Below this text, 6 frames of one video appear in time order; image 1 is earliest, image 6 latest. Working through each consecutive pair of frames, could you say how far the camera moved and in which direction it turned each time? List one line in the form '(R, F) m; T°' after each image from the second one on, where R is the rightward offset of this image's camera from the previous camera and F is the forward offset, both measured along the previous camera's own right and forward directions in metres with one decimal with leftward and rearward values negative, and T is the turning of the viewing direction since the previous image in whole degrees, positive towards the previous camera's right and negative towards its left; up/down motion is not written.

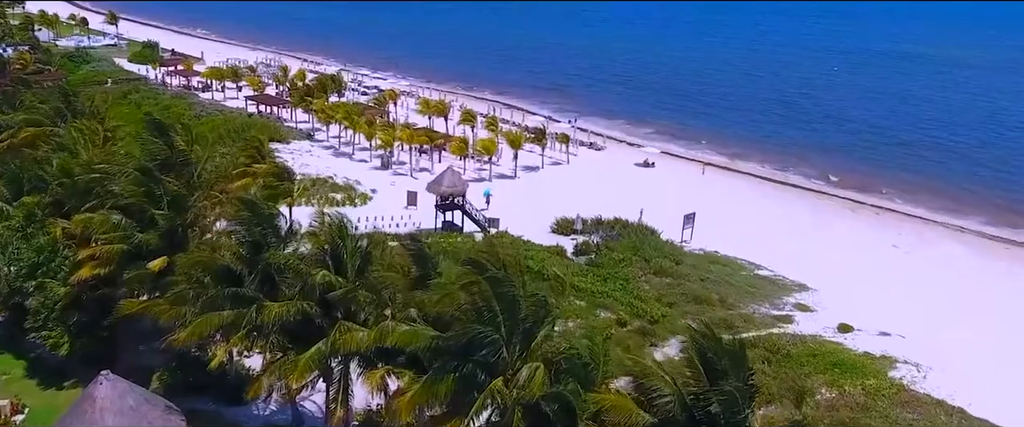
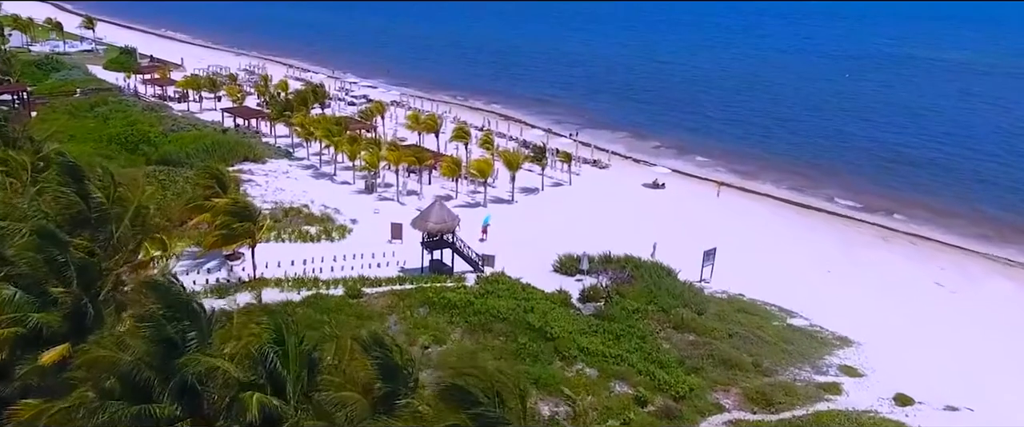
(0.0, +3.8) m; 0°
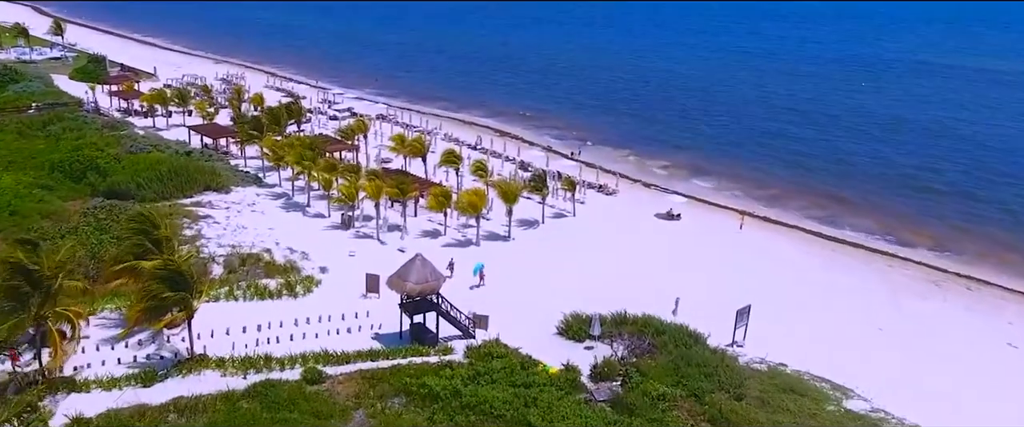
(0.0, +4.6) m; 0°
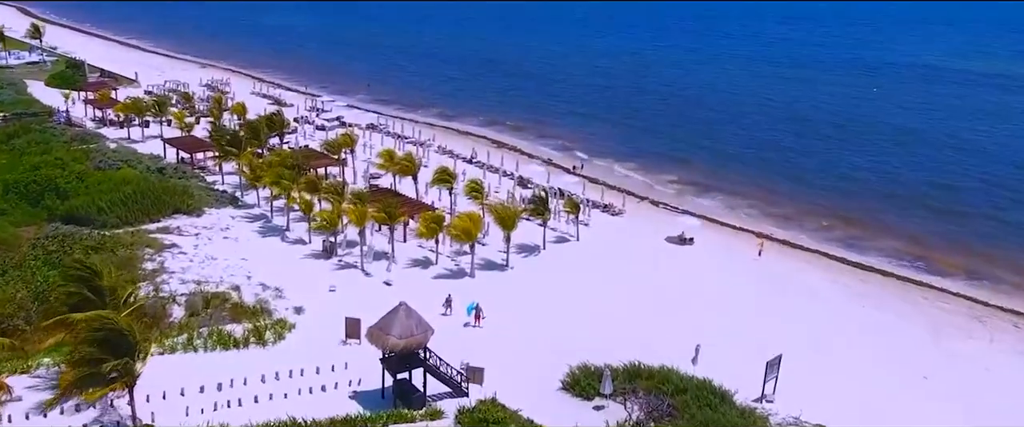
(0.0, +3.0) m; 0°
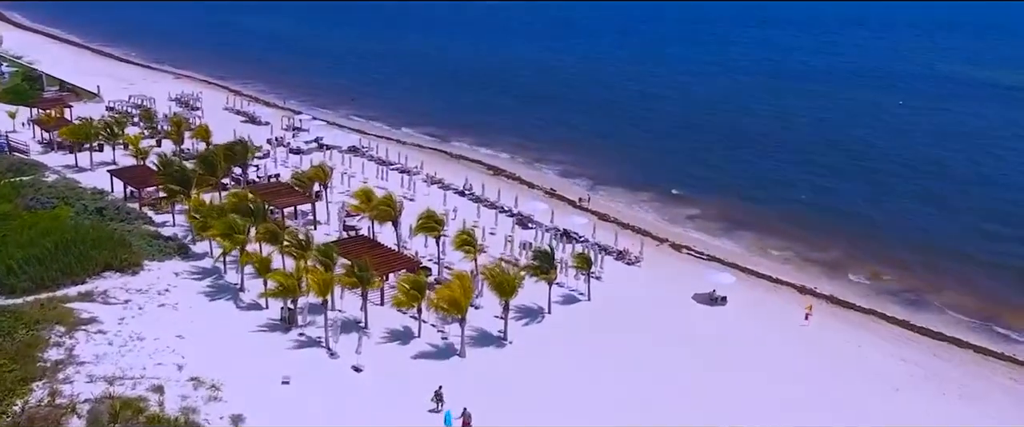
(0.0, +5.4) m; 0°
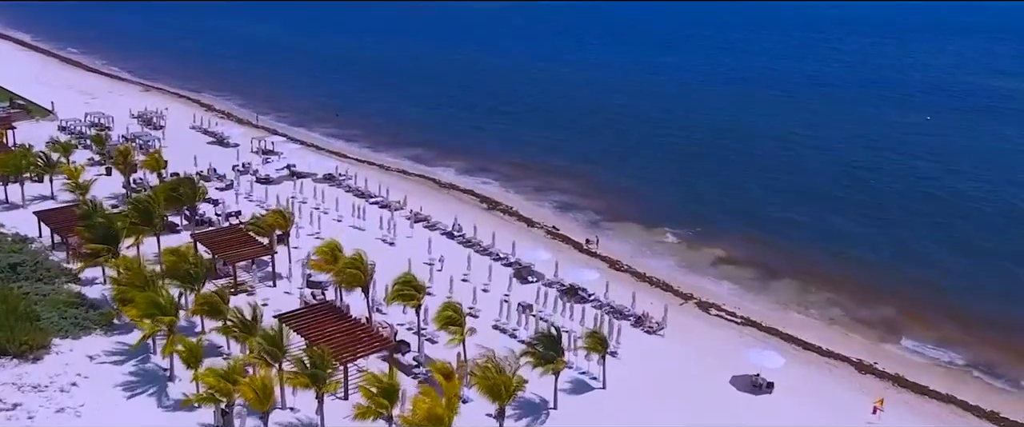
(0.0, +5.4) m; 0°
